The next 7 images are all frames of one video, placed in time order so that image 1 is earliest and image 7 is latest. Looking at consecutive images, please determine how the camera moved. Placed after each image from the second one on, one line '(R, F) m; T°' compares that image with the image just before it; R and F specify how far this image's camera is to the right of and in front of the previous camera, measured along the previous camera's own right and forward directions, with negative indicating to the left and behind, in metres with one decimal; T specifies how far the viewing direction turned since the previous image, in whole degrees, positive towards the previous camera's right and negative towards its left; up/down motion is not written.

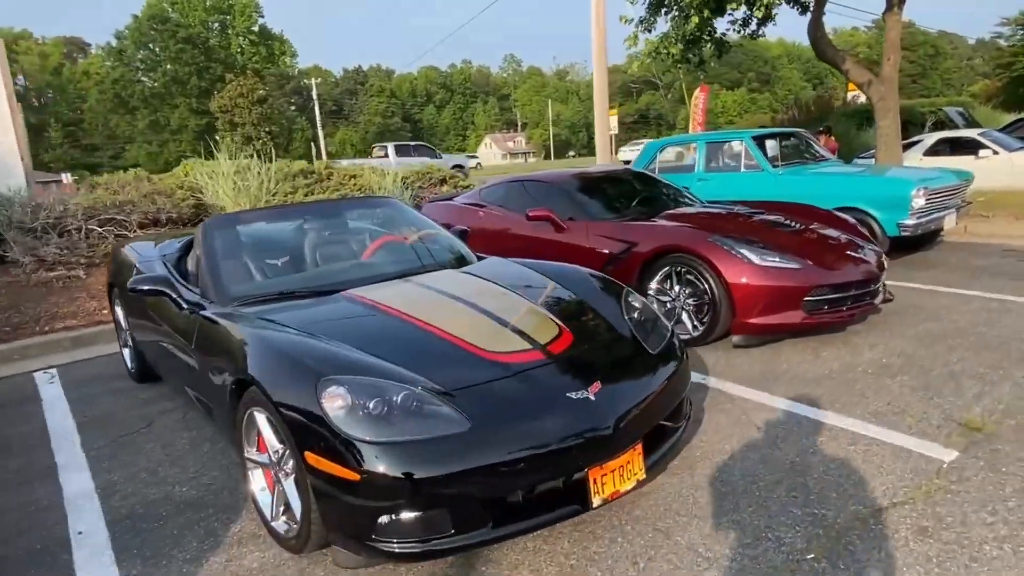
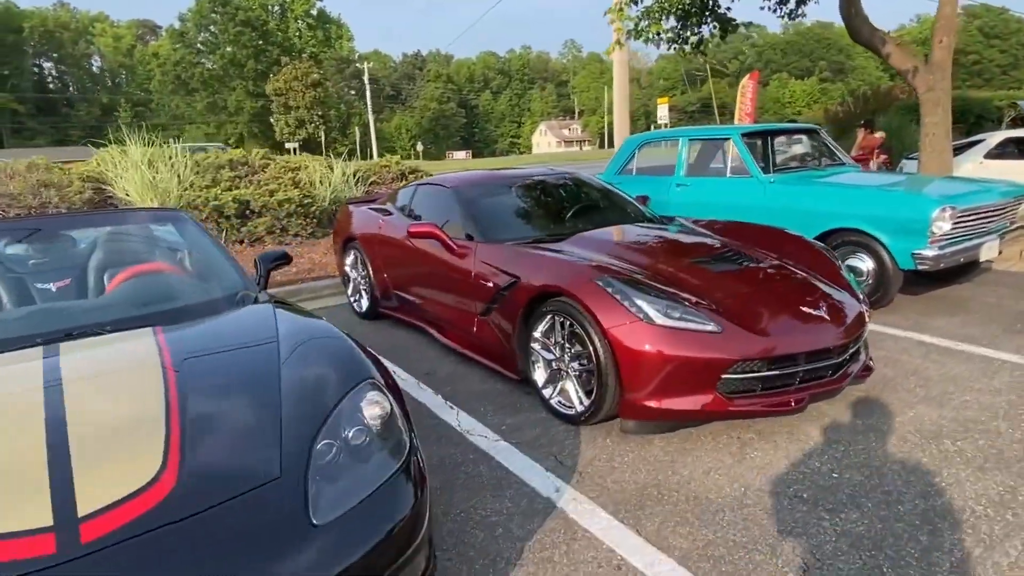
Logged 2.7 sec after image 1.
(+1.3, +1.3) m; -5°
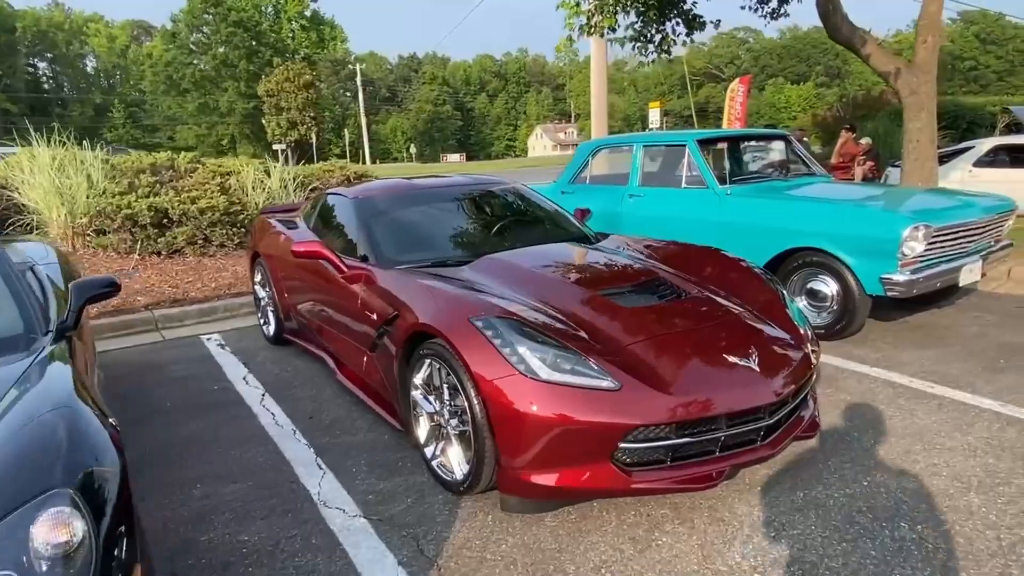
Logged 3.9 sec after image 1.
(+0.6, +0.7) m; 0°
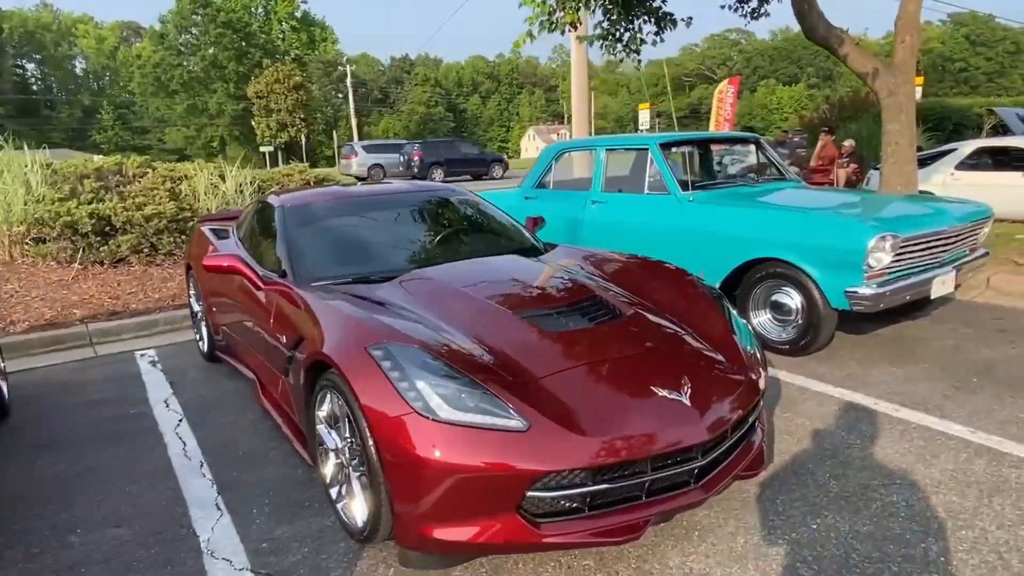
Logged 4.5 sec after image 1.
(+0.4, +0.3) m; +1°
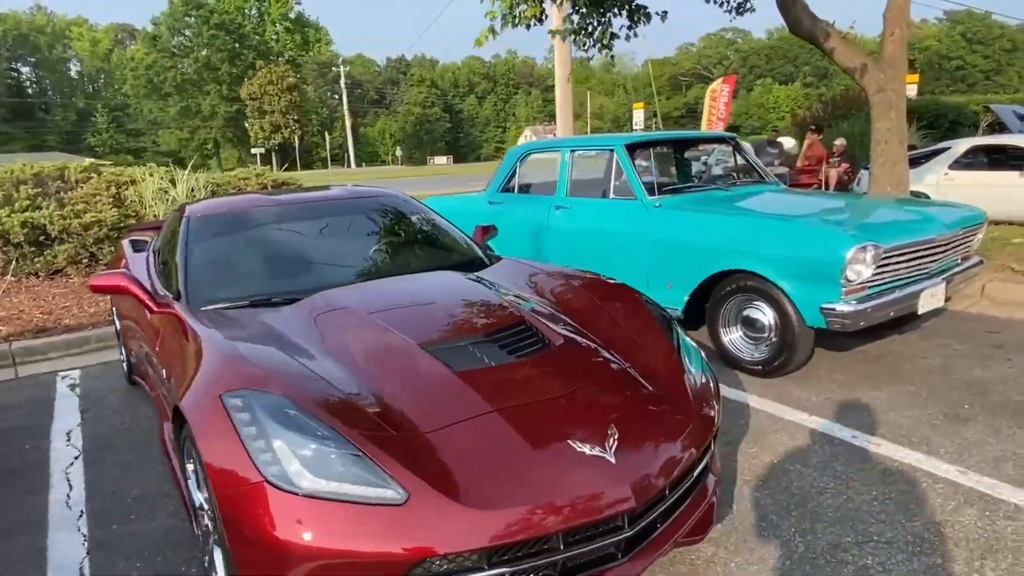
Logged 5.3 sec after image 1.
(+0.3, +0.4) m; 0°
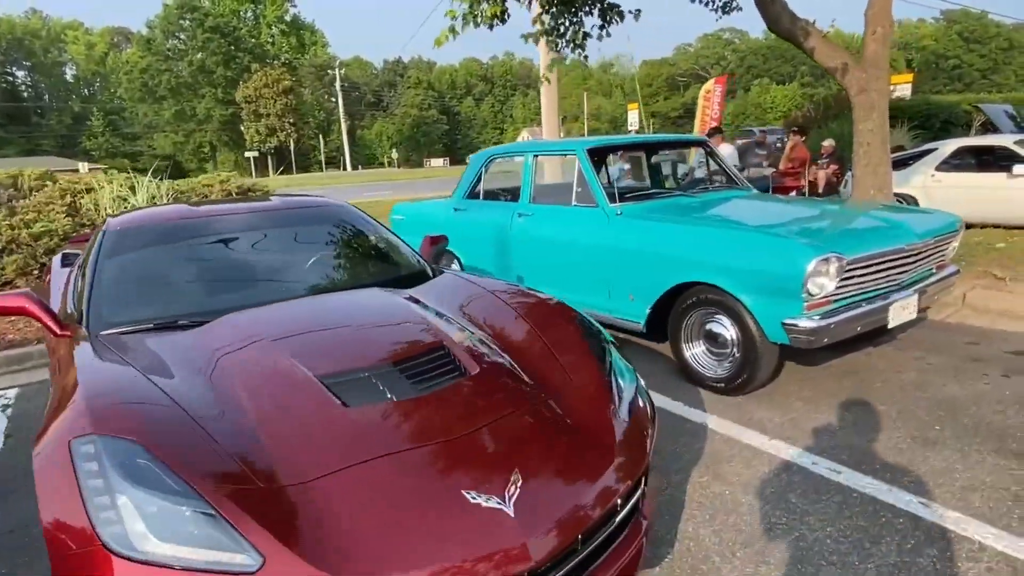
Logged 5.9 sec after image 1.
(+0.3, +0.2) m; 0°
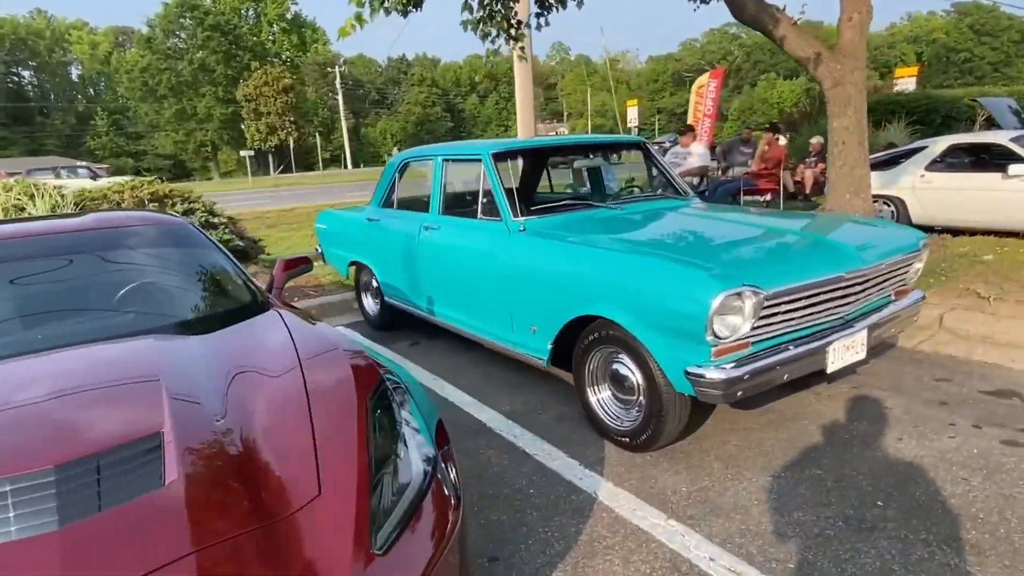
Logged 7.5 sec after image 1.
(+0.7, +0.7) m; -1°
